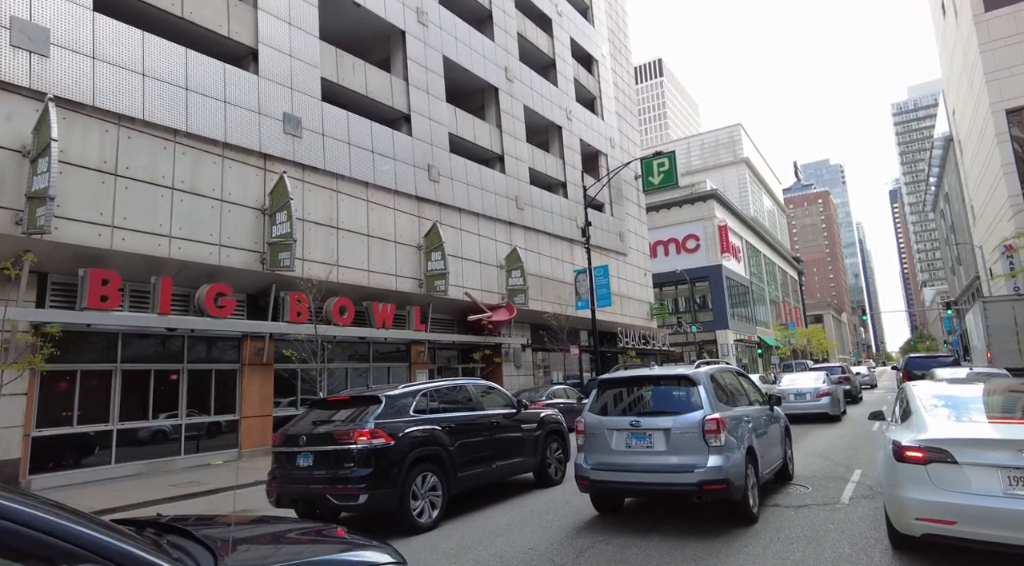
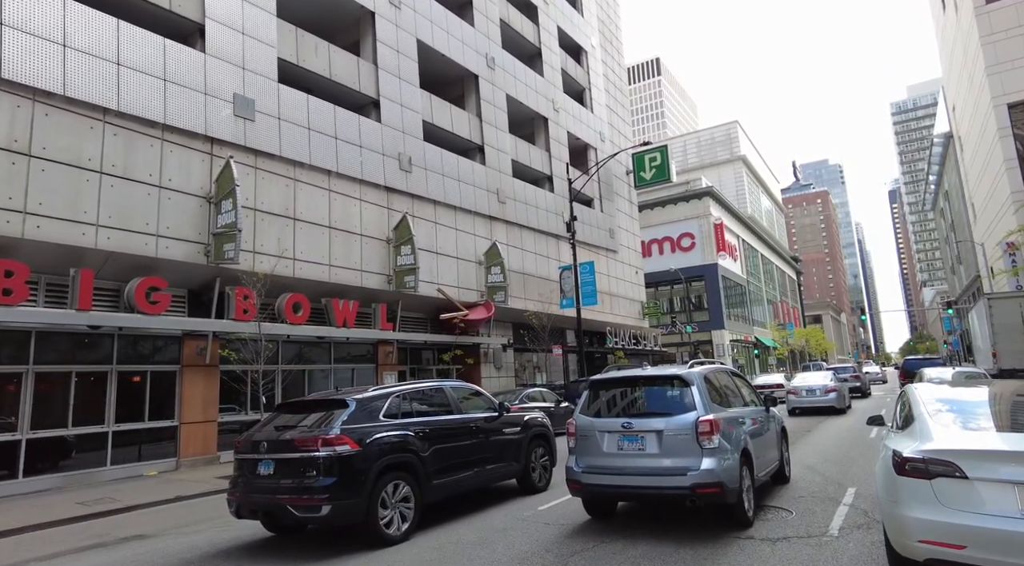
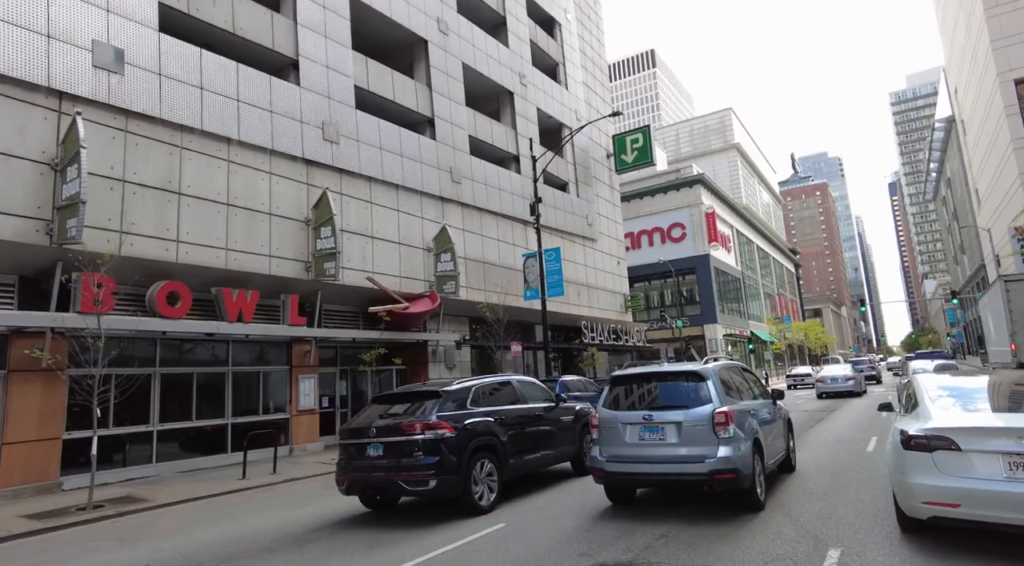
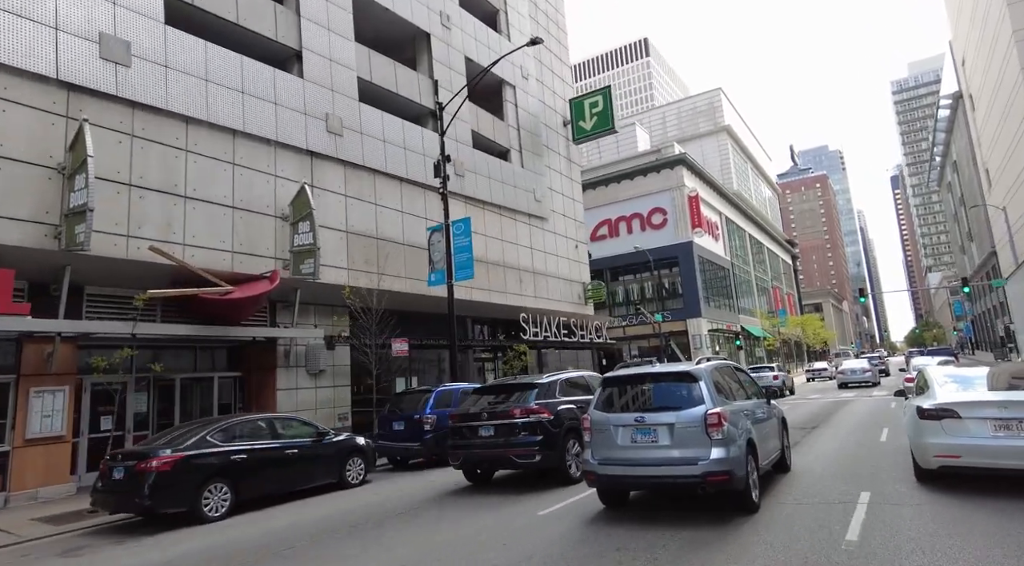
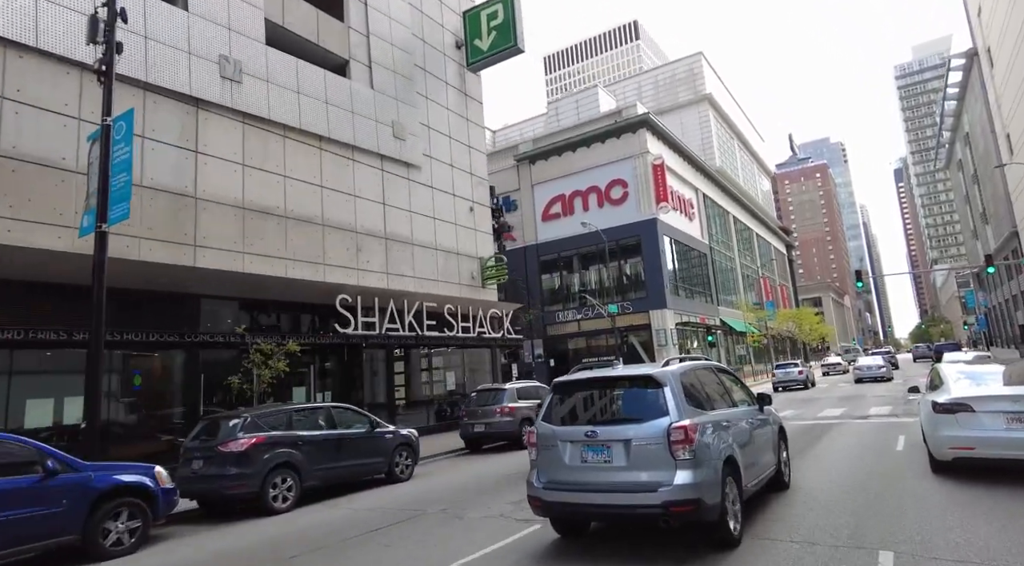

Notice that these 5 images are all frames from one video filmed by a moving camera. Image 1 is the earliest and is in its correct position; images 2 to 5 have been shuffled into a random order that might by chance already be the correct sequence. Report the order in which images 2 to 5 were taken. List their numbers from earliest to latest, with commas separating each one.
2, 3, 4, 5
